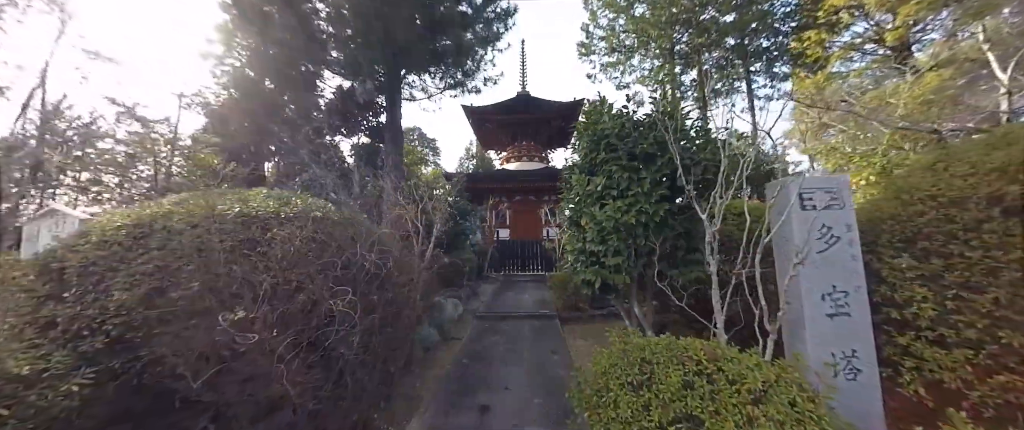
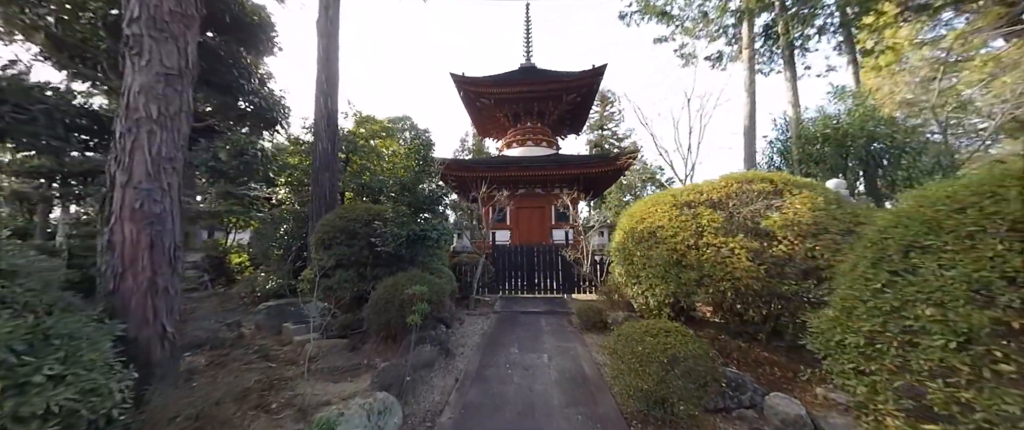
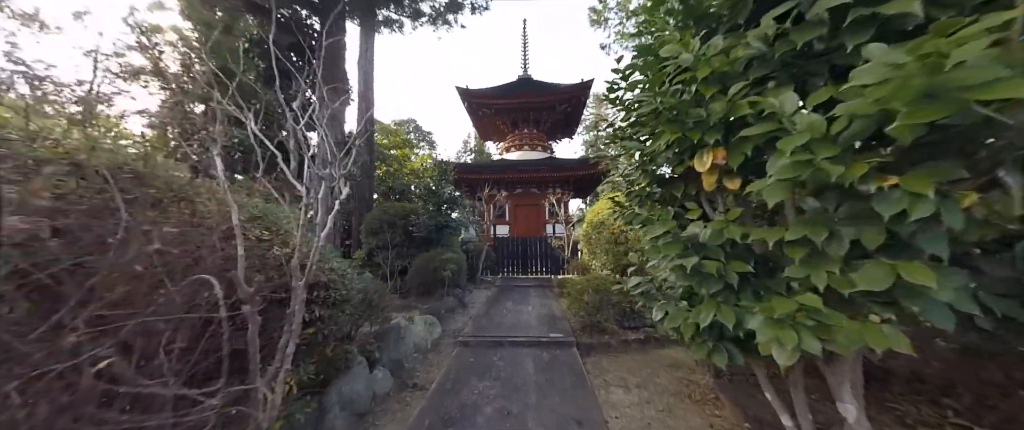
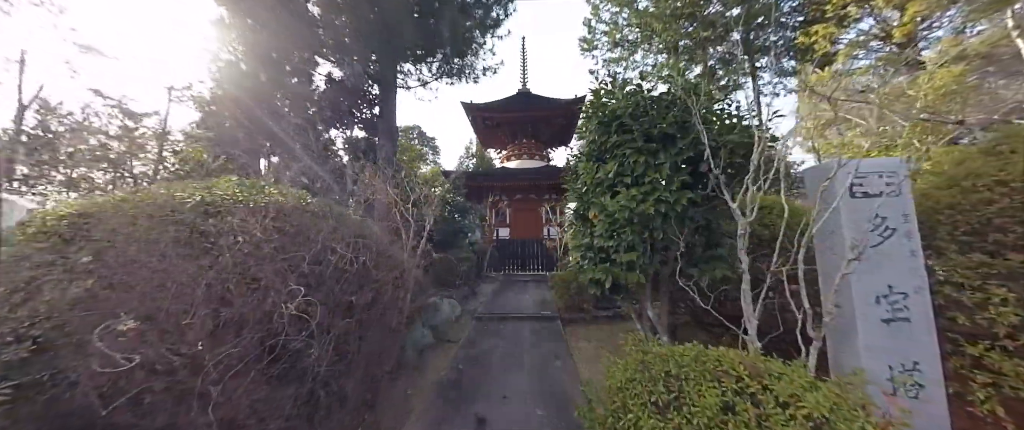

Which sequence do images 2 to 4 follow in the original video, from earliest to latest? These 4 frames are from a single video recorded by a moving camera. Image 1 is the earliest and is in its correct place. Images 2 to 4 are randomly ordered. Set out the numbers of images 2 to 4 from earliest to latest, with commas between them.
4, 3, 2
